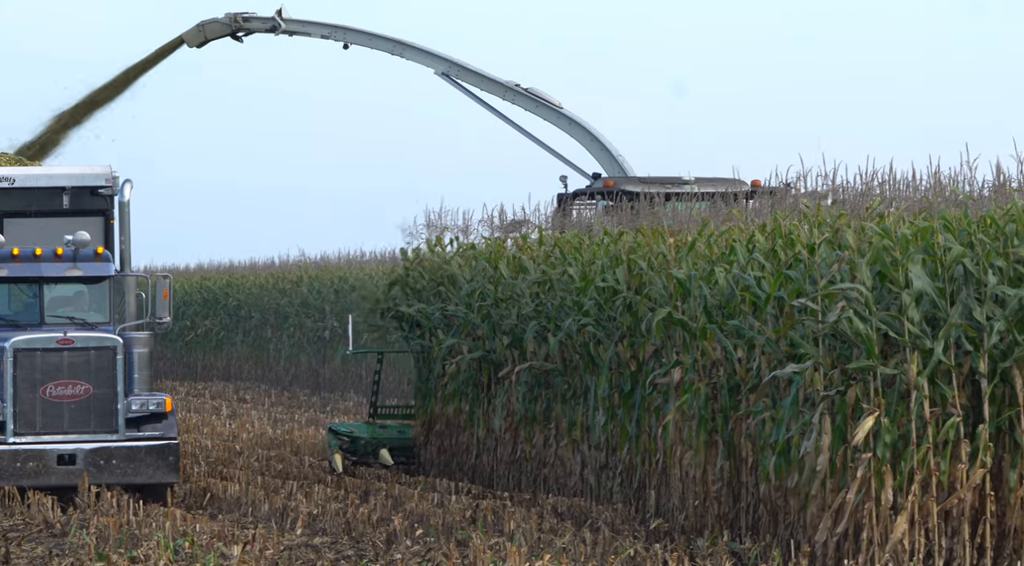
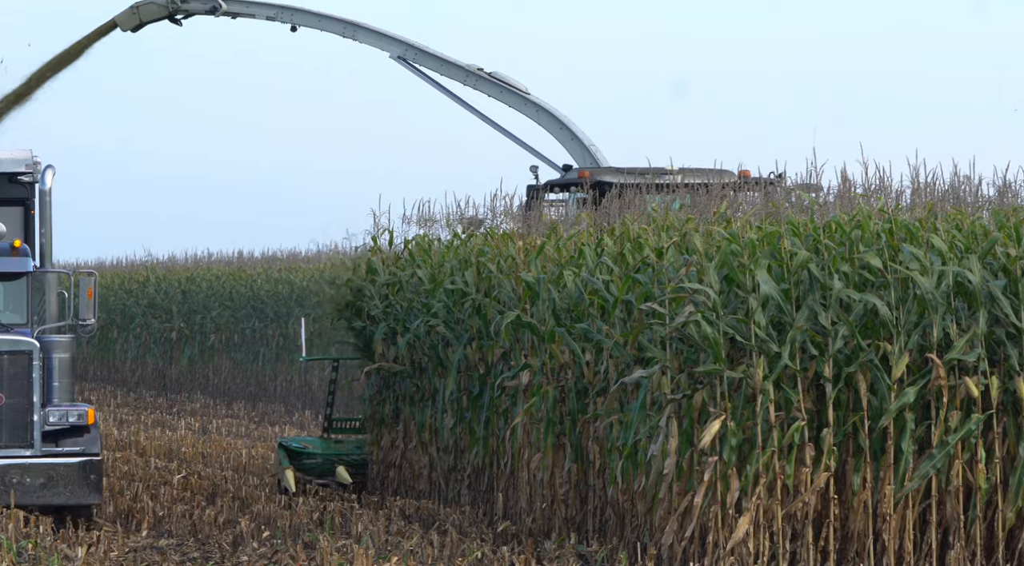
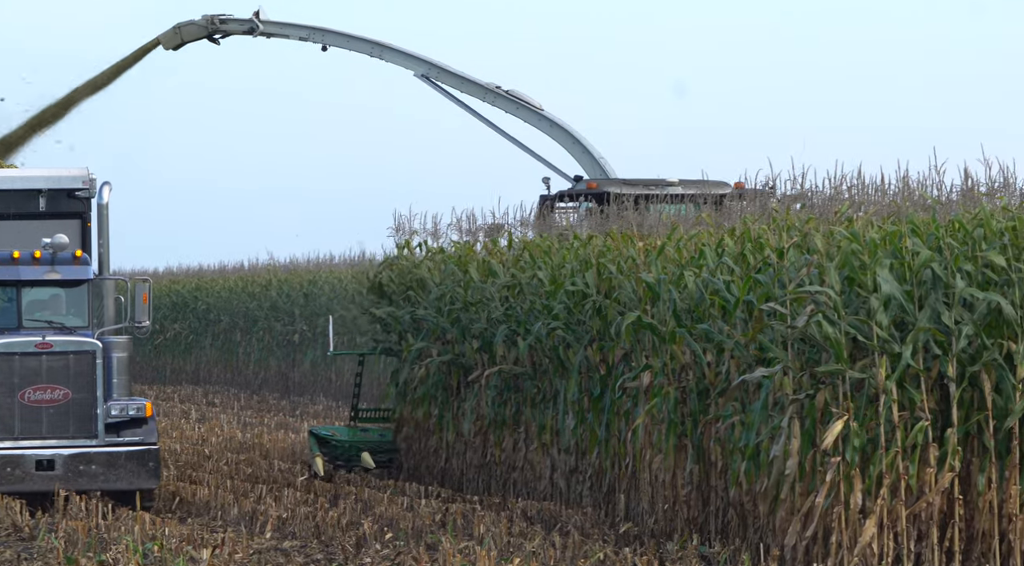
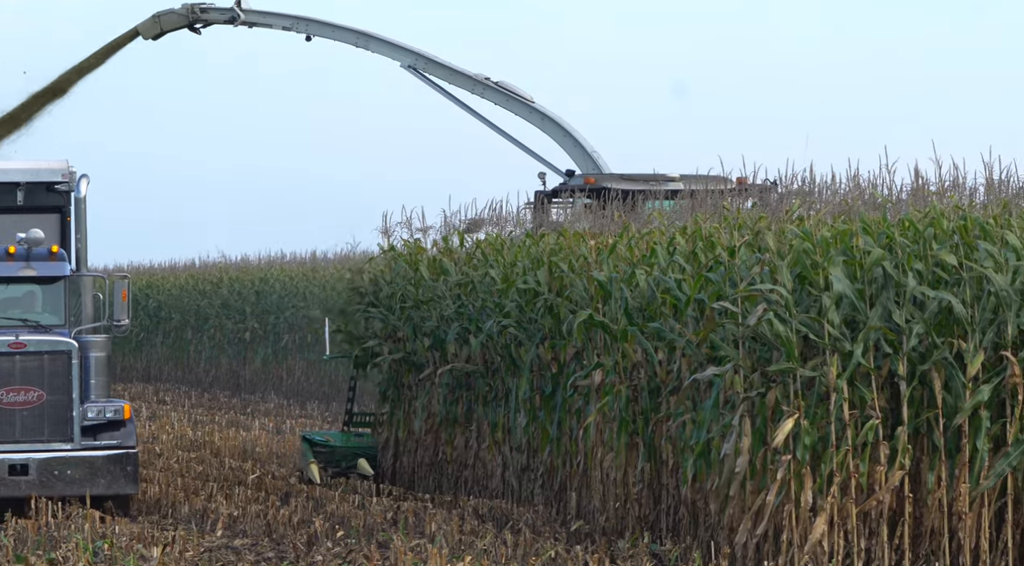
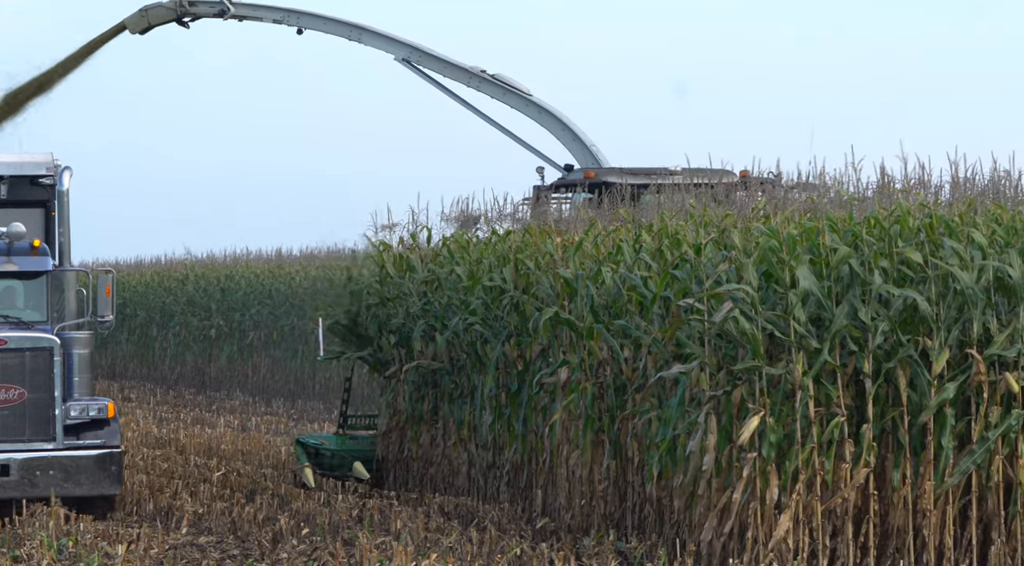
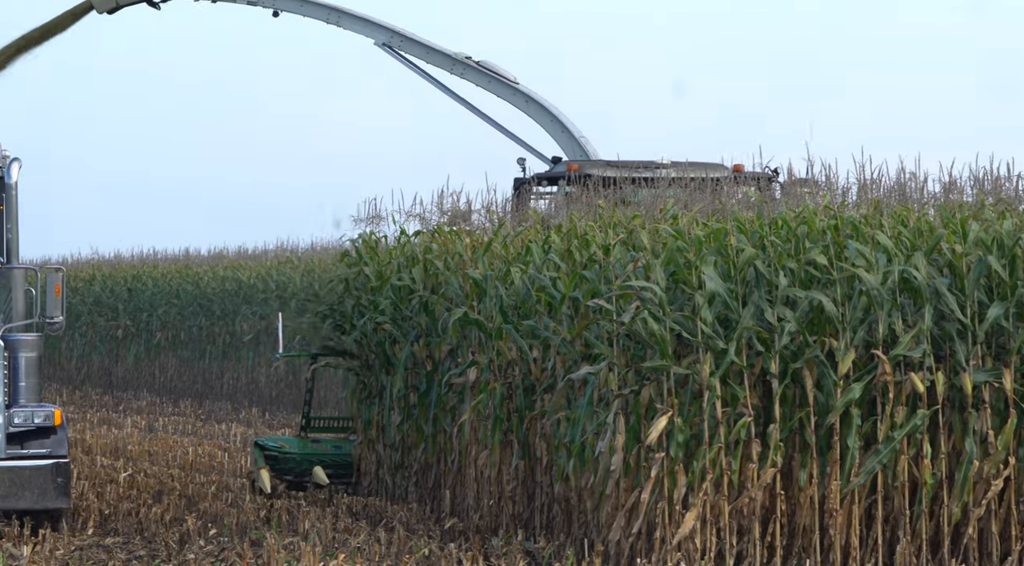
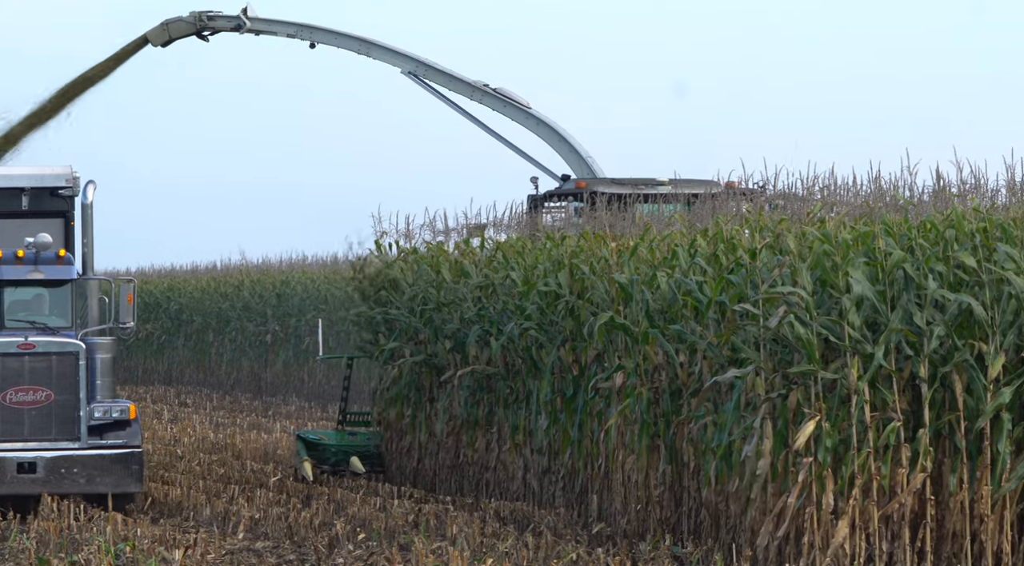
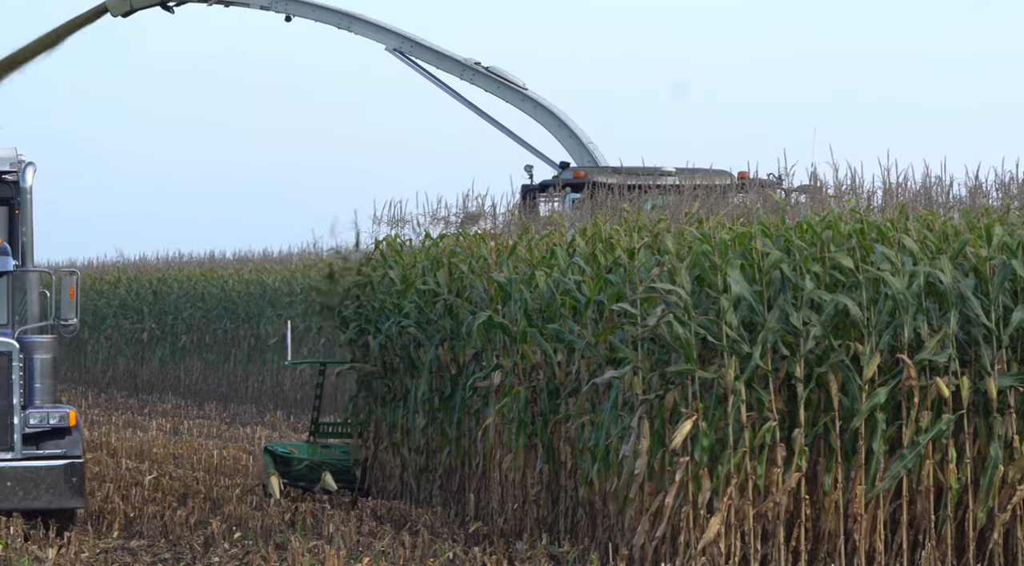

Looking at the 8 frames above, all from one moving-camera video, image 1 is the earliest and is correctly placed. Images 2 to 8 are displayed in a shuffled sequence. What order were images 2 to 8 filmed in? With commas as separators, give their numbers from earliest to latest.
3, 7, 4, 5, 2, 8, 6
